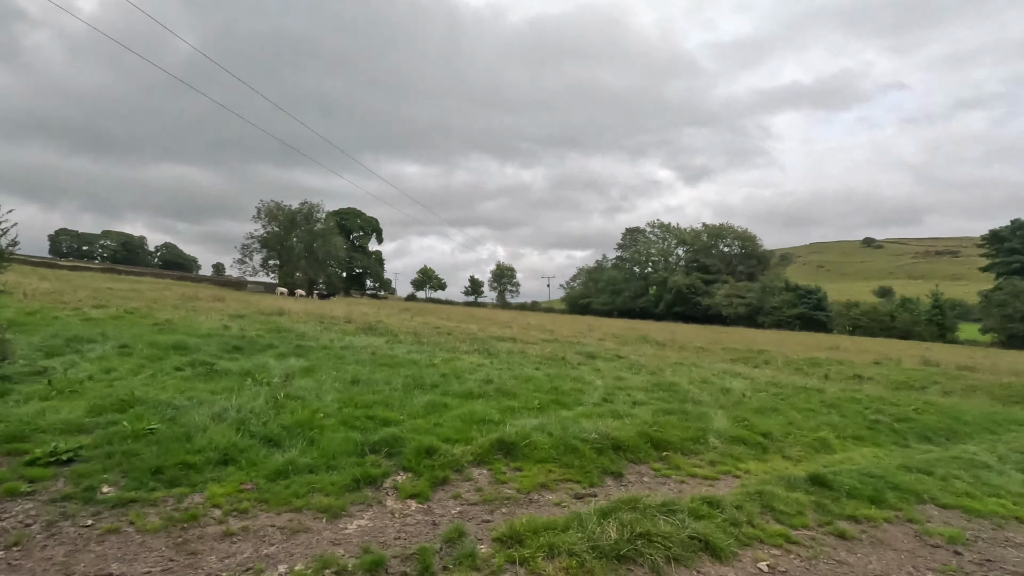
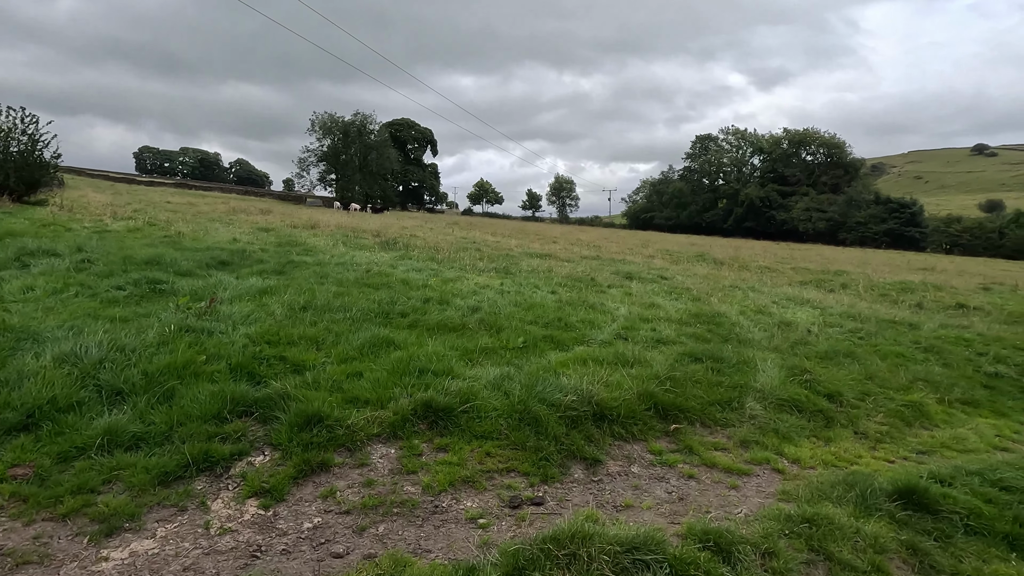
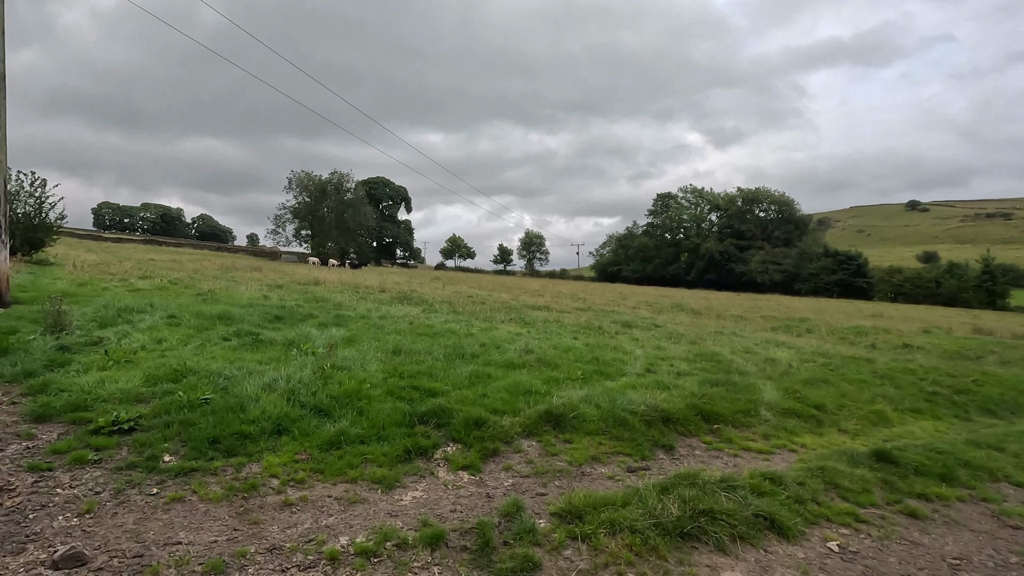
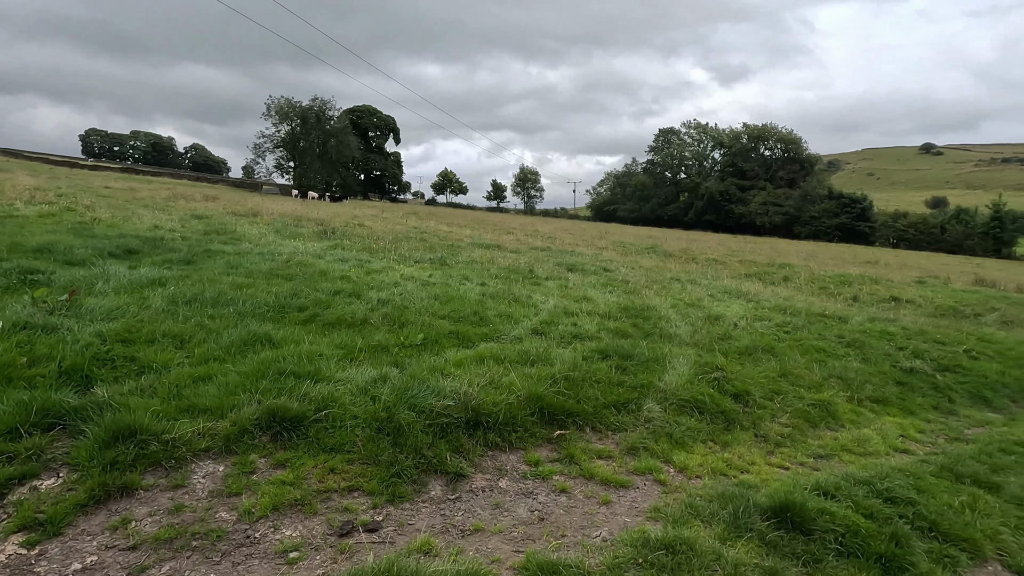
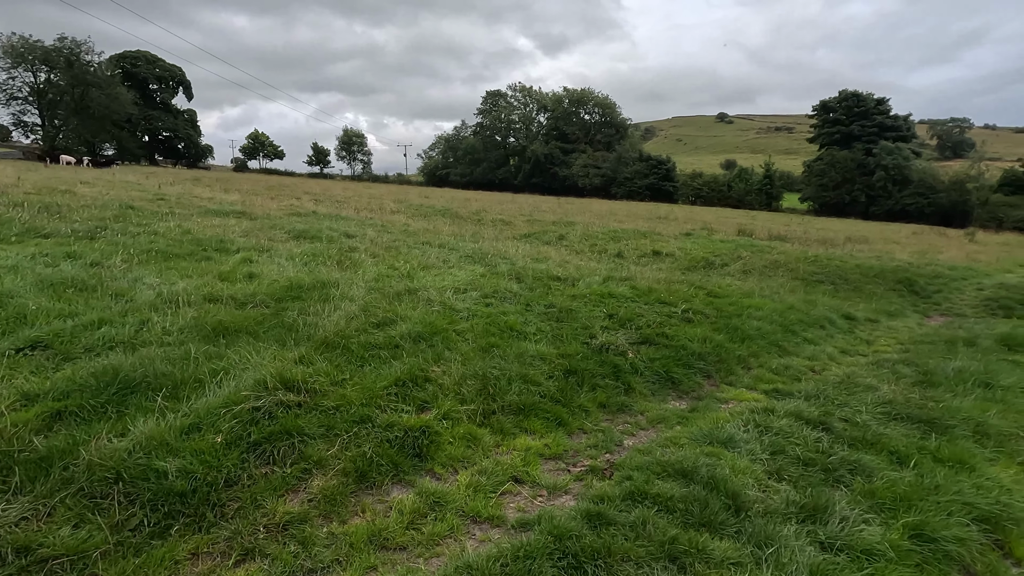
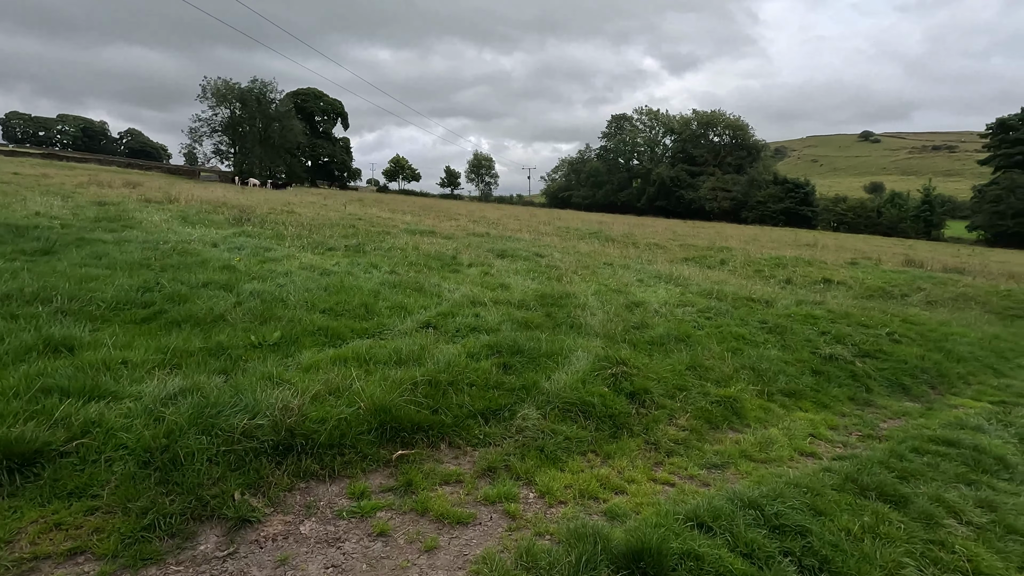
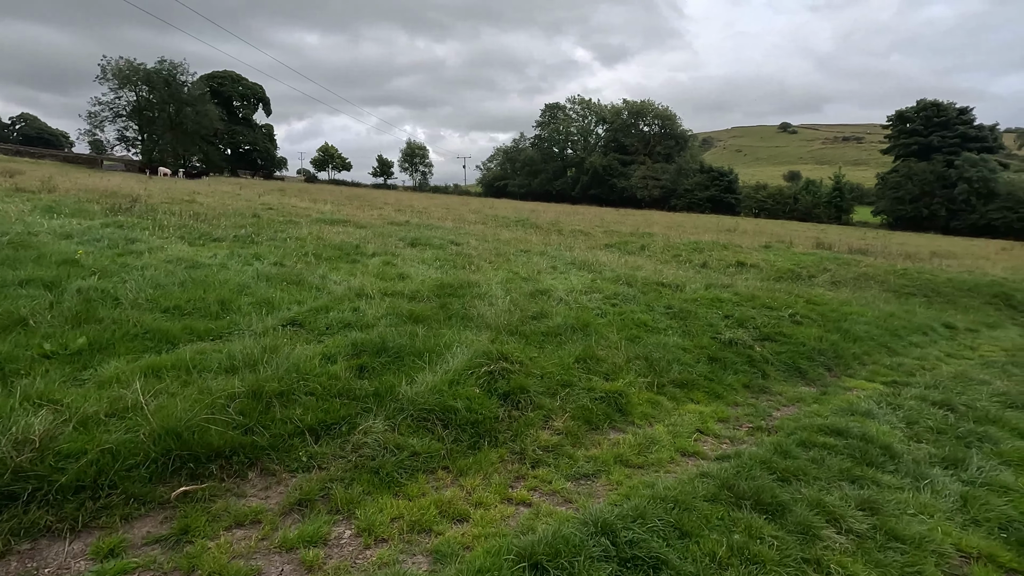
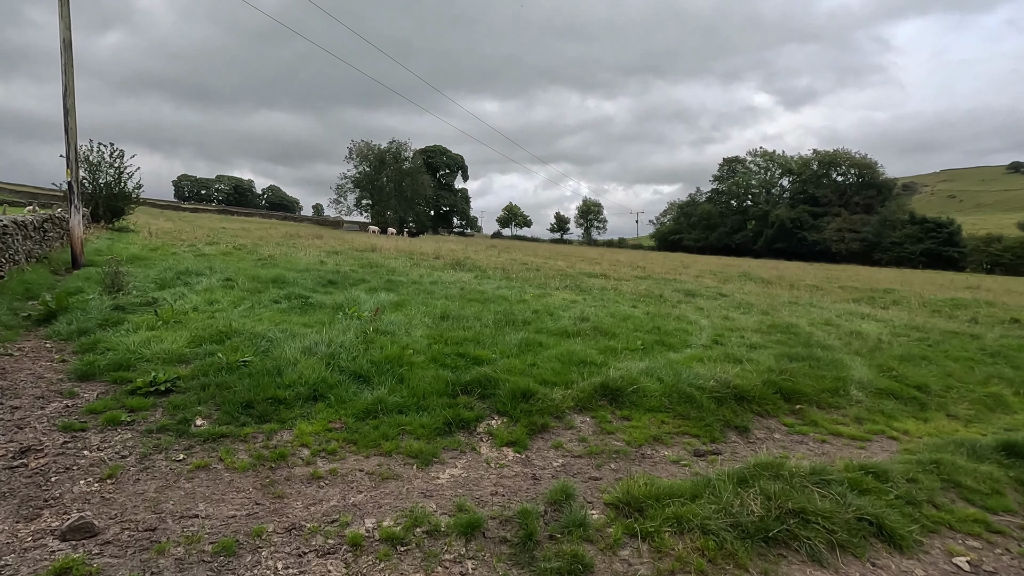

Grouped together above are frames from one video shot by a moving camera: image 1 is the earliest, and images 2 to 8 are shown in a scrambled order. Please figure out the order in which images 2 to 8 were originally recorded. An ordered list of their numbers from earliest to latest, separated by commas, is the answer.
3, 8, 2, 4, 6, 7, 5
